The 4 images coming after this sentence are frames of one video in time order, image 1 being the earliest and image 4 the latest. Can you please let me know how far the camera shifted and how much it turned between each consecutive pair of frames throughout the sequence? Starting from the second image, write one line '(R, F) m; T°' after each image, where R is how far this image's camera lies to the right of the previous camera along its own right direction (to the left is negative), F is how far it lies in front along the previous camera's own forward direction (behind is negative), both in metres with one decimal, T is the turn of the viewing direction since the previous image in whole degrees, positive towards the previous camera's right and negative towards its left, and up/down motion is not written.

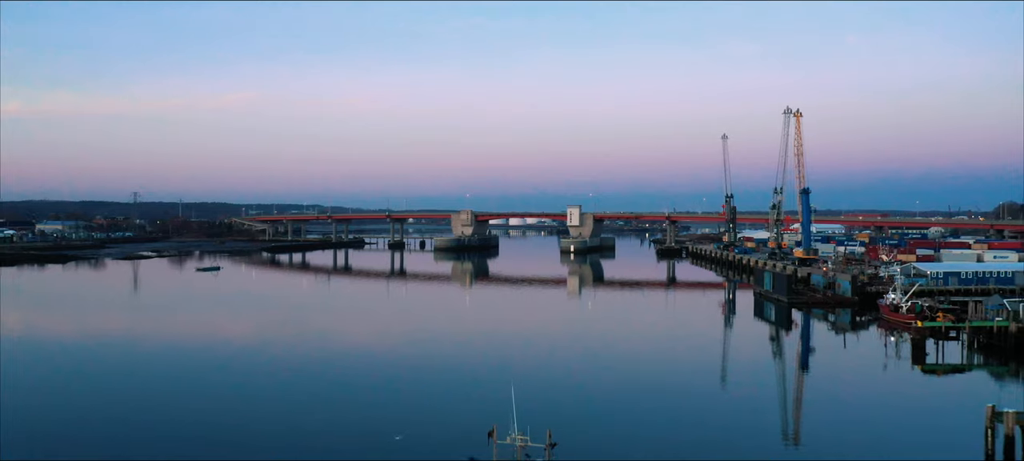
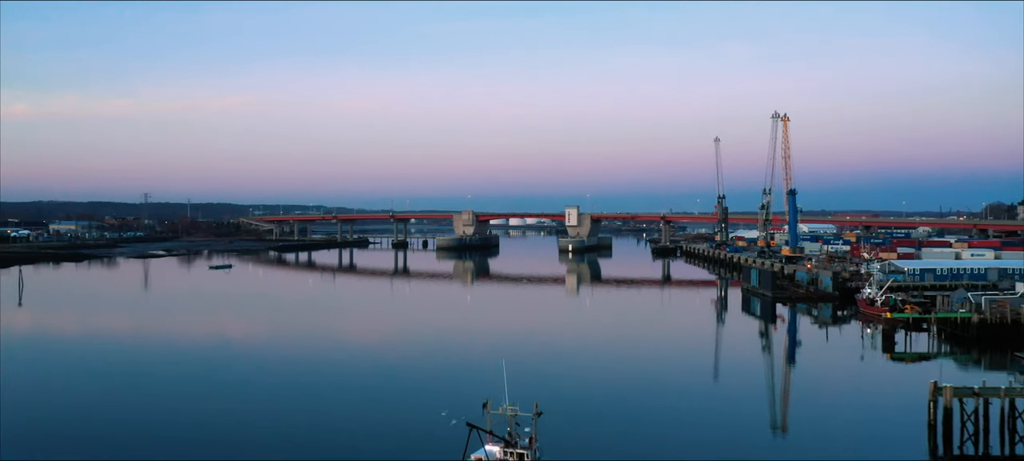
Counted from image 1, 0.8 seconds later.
(+0.1, -1.0) m; 0°
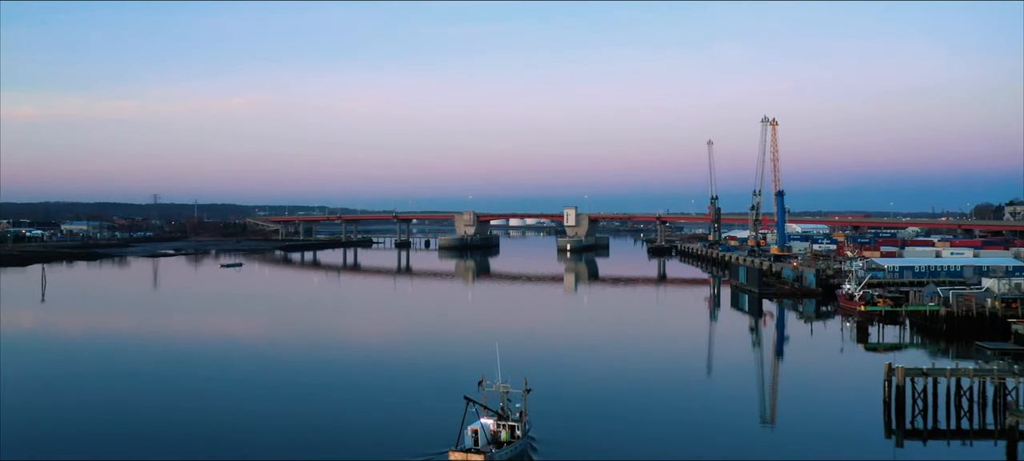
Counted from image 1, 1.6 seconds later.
(+0.1, -0.9) m; 0°
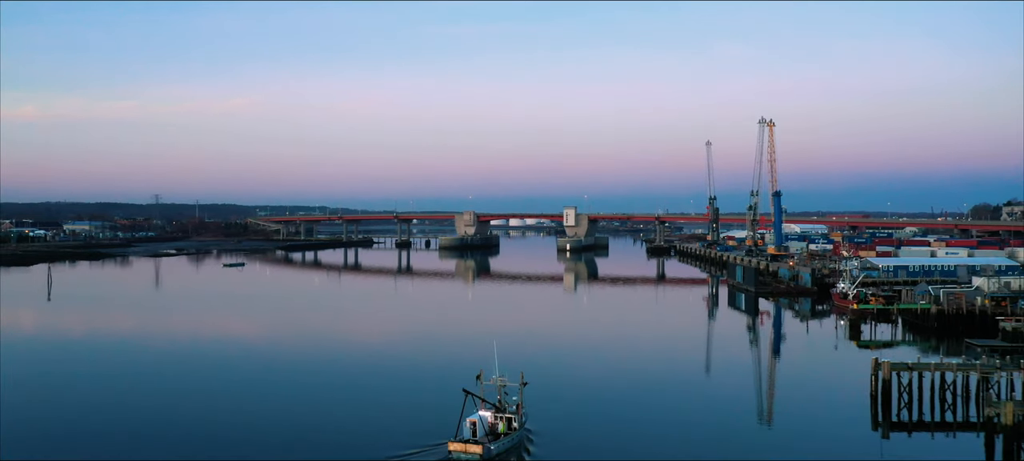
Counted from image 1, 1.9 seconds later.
(0.0, -0.2) m; 0°
